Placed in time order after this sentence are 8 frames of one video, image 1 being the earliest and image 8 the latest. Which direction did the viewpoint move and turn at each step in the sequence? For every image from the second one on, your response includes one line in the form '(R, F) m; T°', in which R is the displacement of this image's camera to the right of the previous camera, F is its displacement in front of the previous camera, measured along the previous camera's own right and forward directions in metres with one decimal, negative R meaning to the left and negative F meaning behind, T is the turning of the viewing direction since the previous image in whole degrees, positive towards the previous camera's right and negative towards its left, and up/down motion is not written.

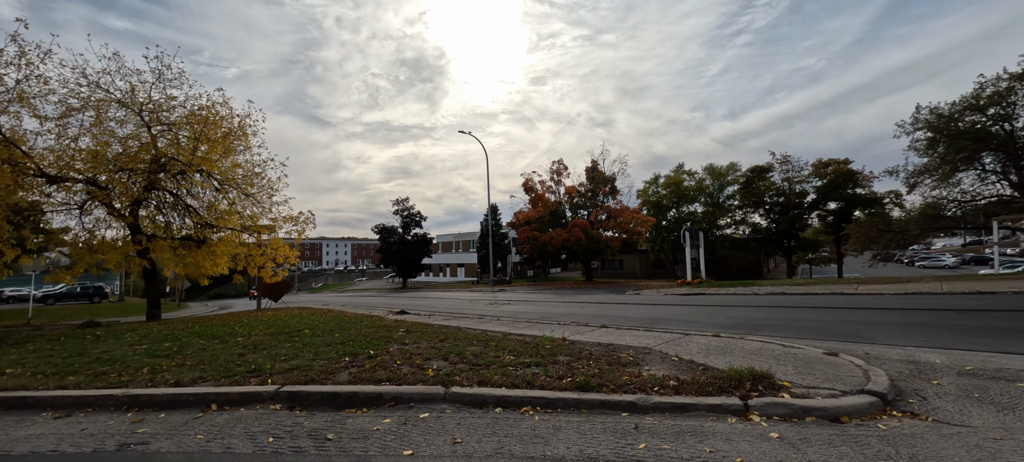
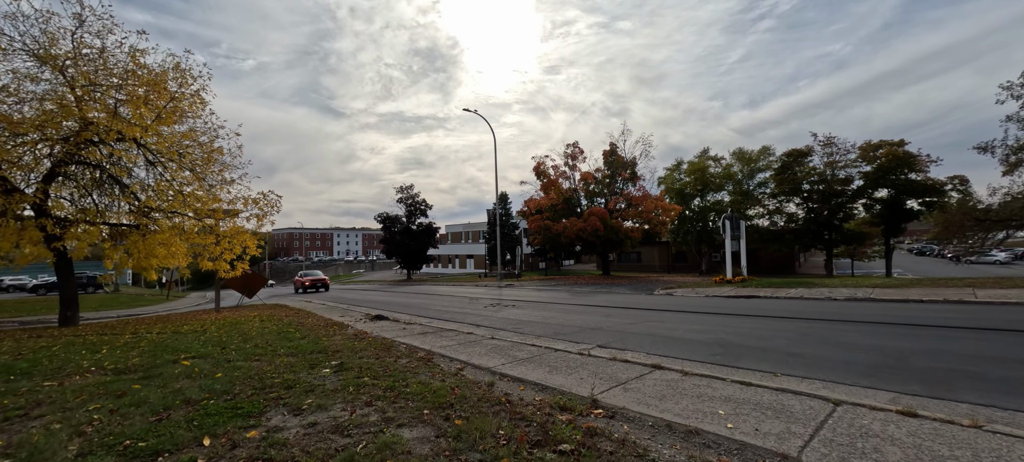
(+0.2, +3.0) m; -2°
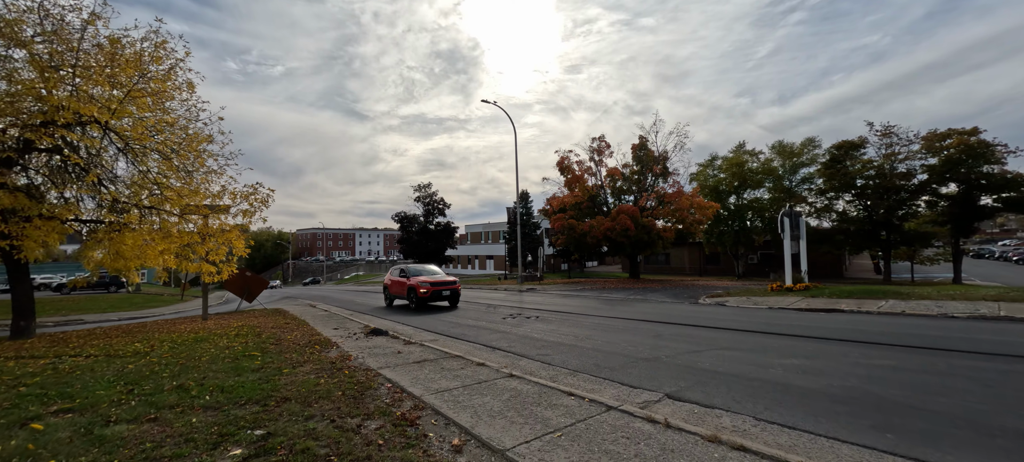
(-0.1, +2.0) m; -3°
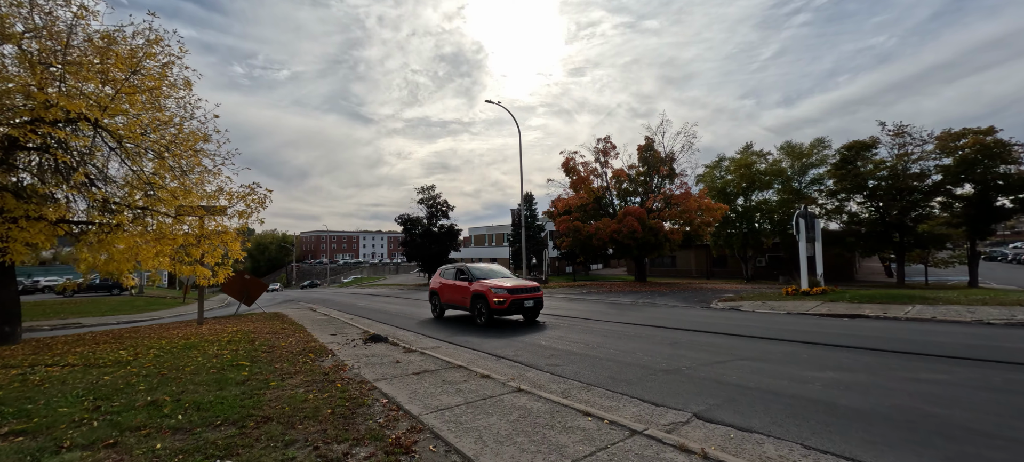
(0.0, +0.5) m; -1°
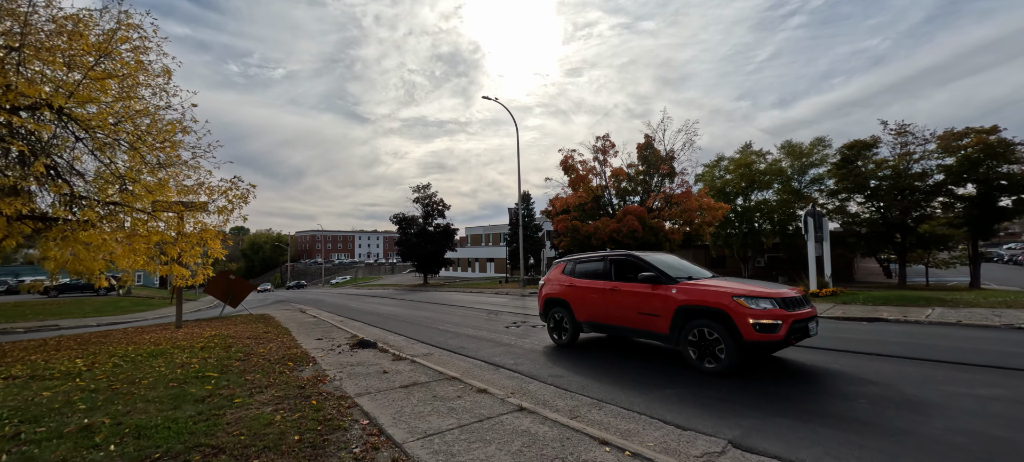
(0.0, +0.6) m; +1°
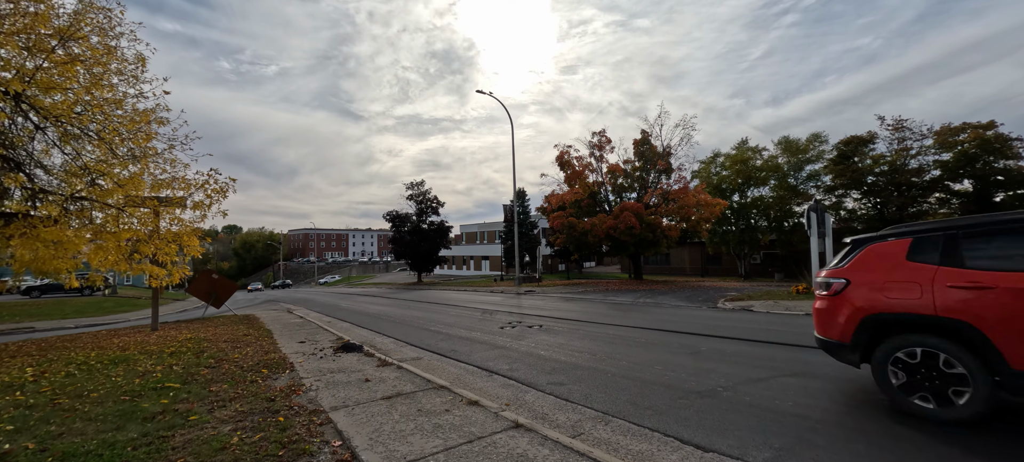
(0.0, +0.5) m; +1°
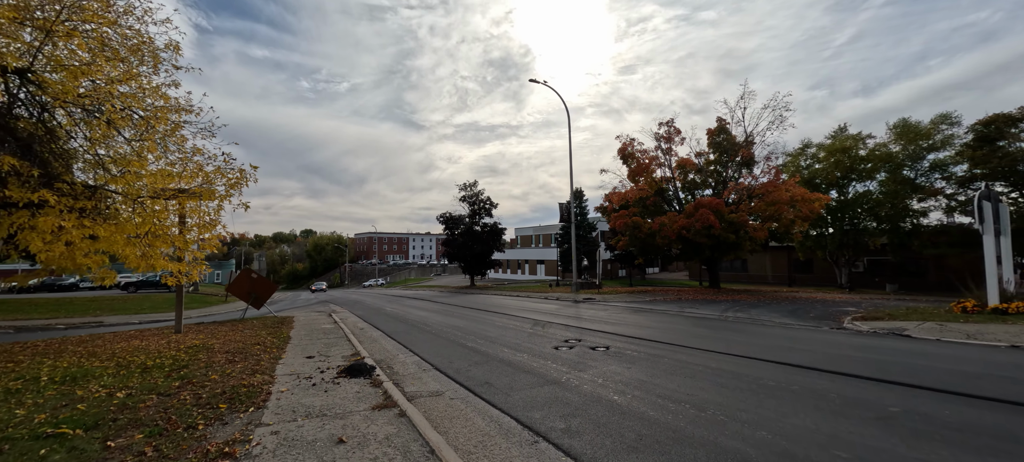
(0.0, +2.1) m; -8°
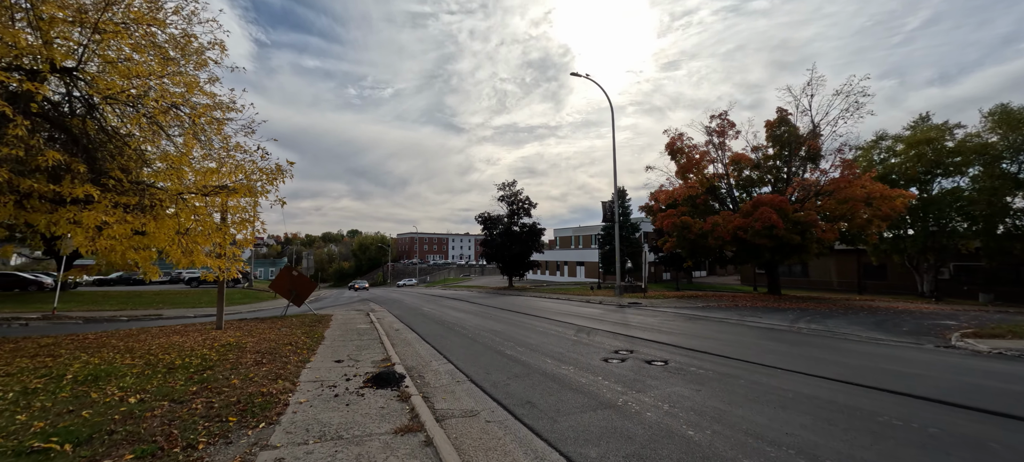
(-0.1, +0.8) m; -6°
